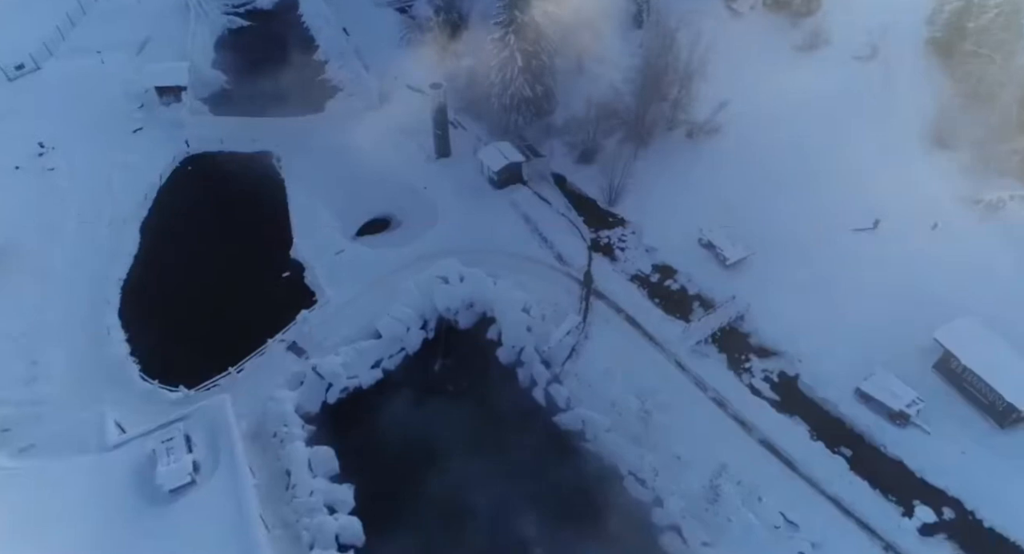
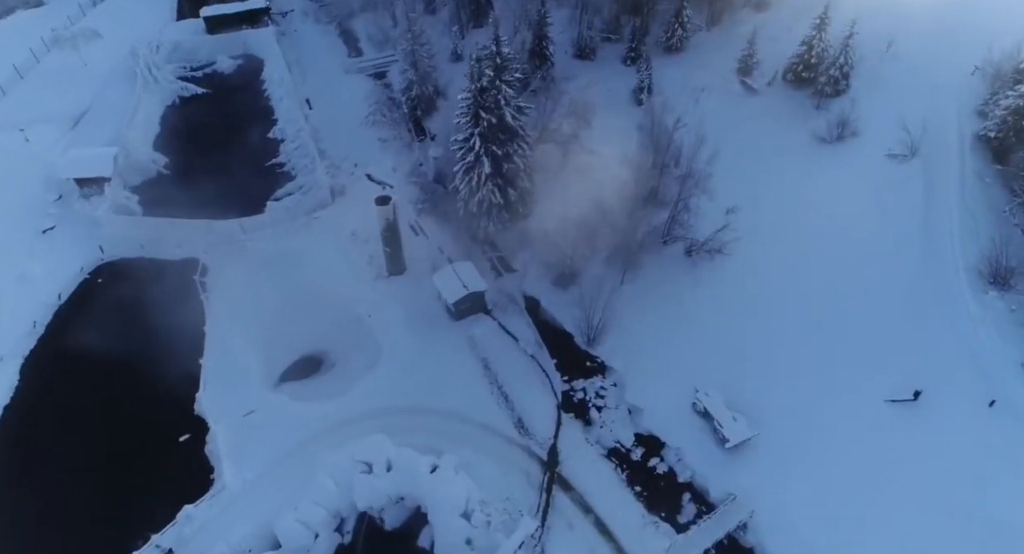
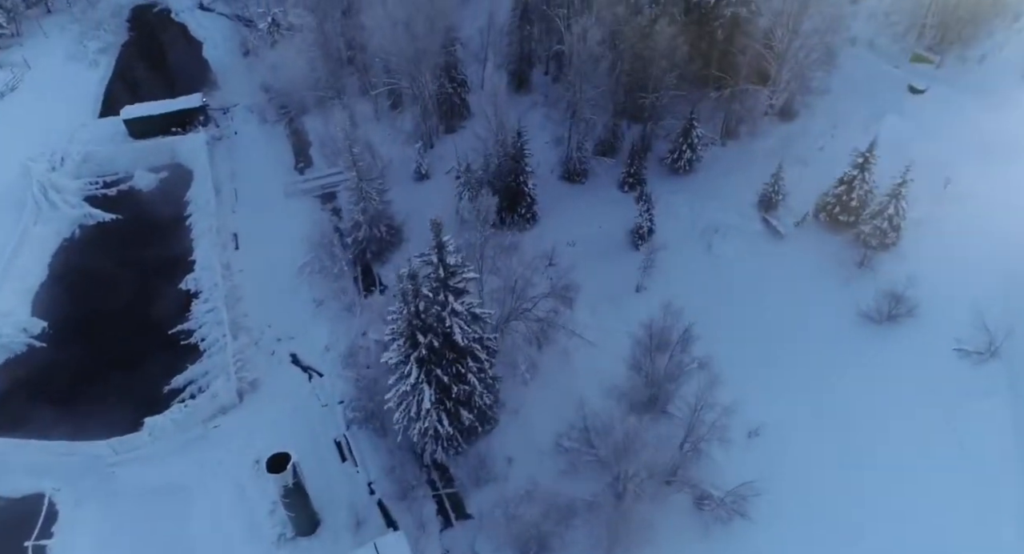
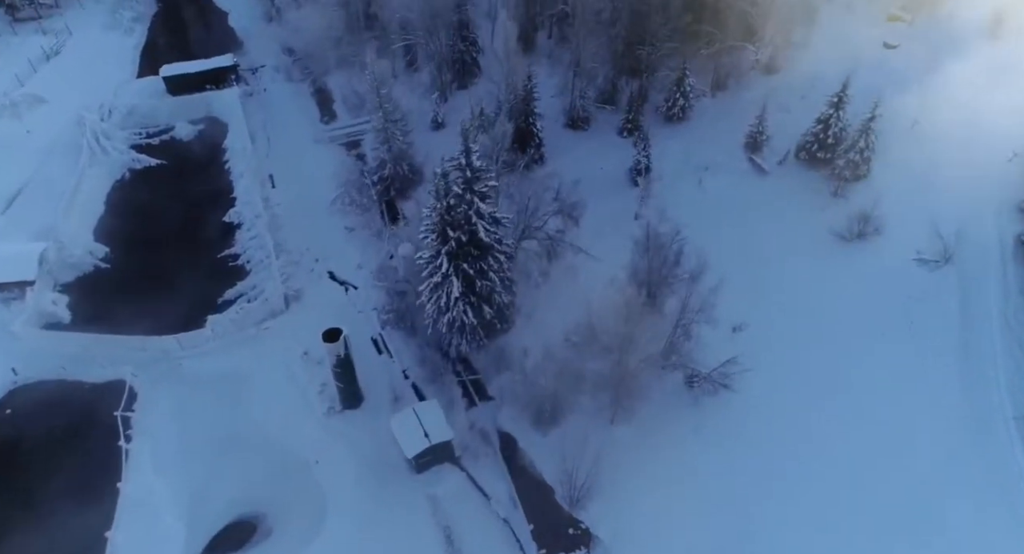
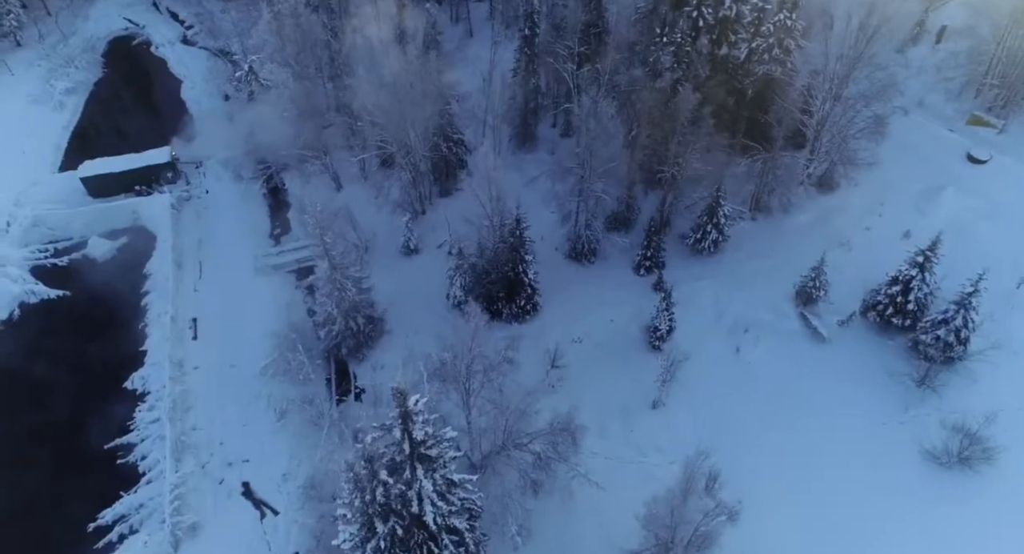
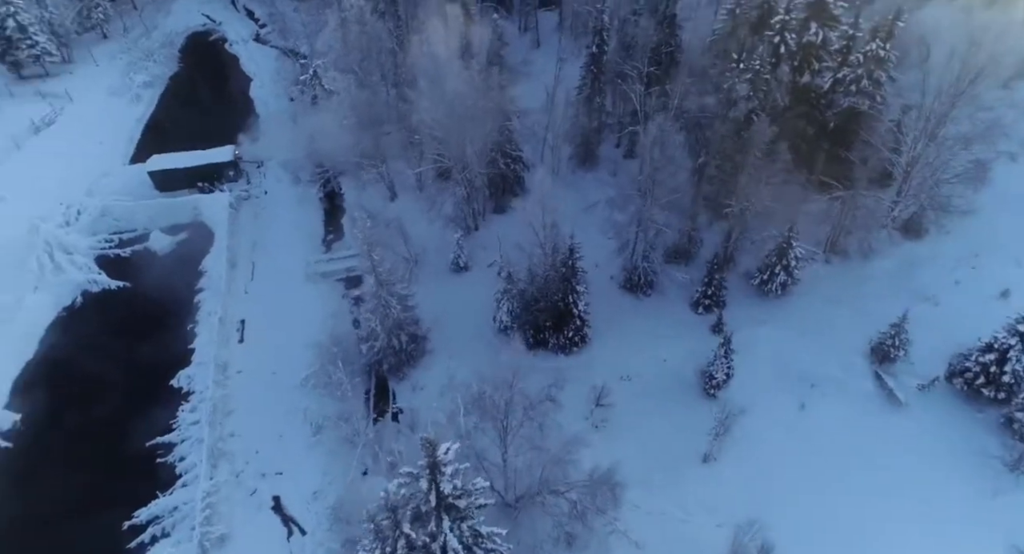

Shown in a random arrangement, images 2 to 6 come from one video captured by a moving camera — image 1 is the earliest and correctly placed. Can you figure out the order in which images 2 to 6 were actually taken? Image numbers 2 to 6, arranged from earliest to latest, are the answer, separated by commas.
2, 4, 3, 5, 6
